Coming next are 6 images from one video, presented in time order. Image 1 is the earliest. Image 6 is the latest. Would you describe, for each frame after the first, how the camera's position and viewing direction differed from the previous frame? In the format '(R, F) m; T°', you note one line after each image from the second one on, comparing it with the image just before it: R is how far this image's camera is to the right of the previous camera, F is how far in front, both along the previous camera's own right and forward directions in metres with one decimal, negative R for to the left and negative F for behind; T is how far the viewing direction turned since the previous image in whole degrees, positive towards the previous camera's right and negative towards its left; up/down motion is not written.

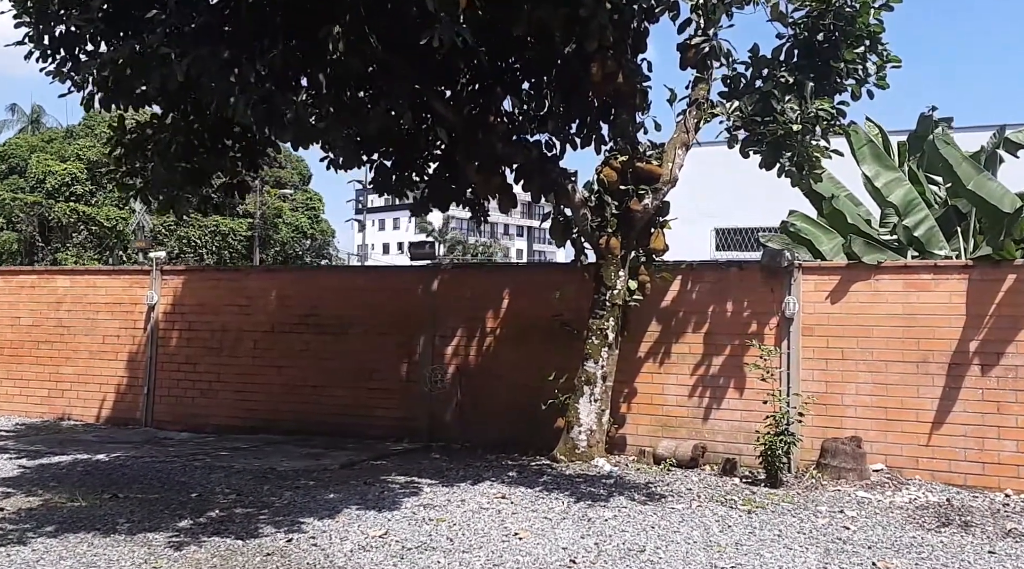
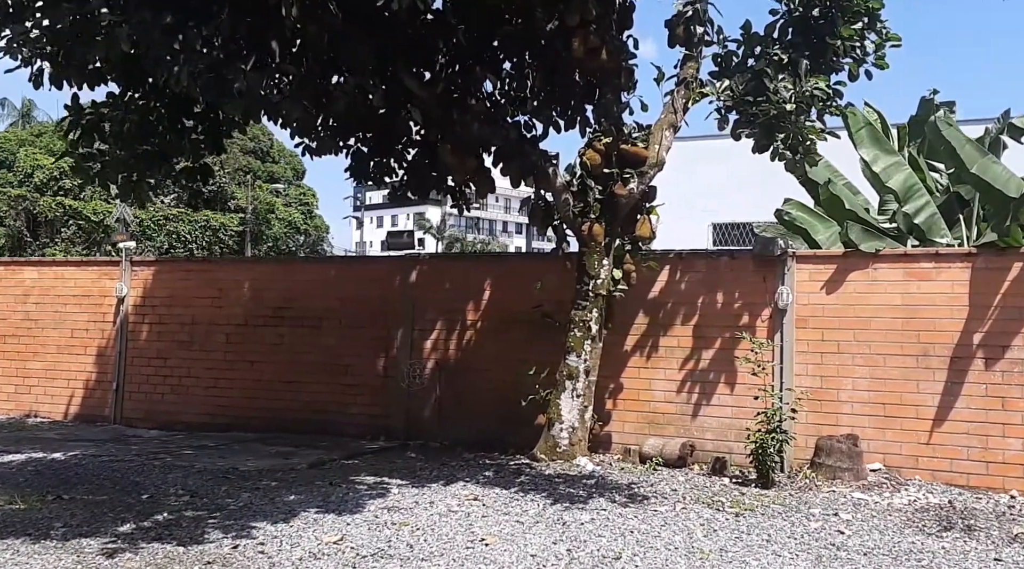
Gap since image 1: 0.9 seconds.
(+0.2, +0.4) m; 0°
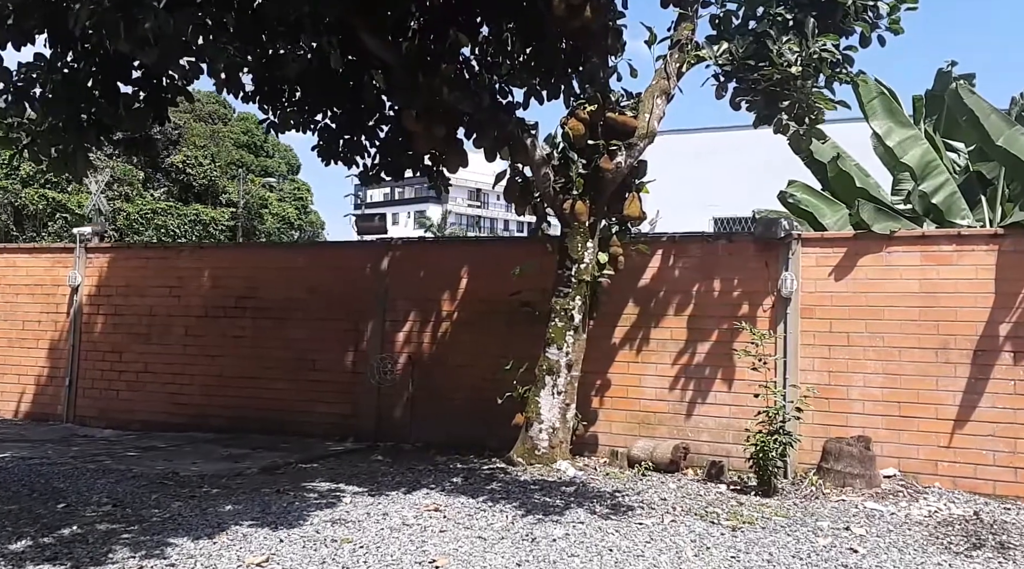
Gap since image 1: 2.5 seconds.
(+0.2, +0.8) m; 0°
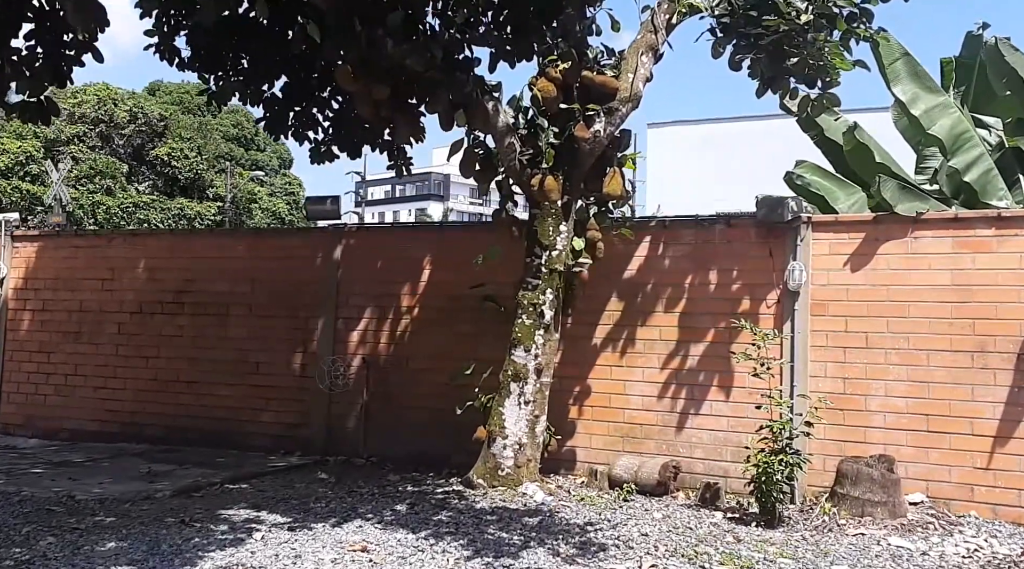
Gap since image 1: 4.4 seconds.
(+0.3, +1.1) m; 0°
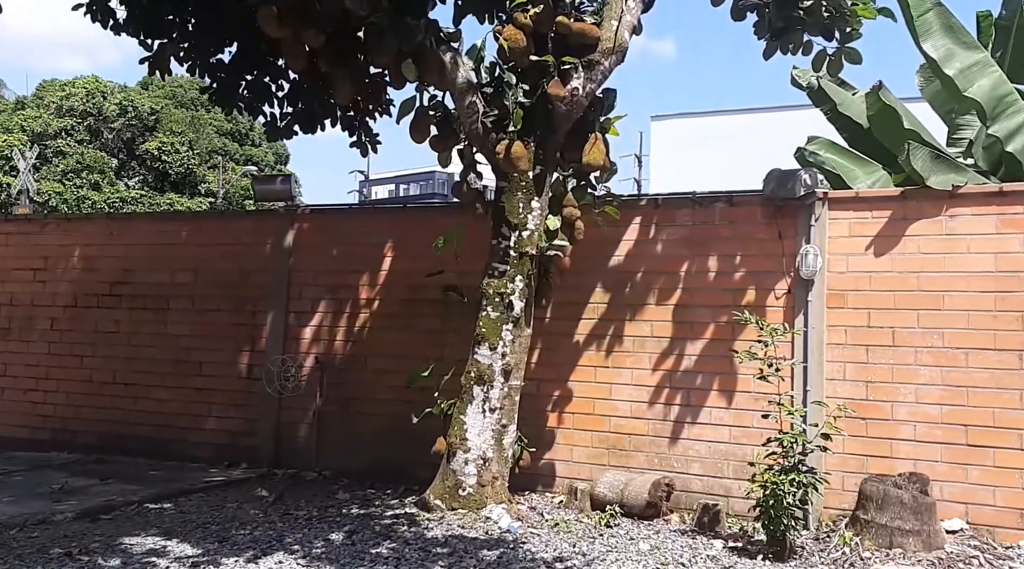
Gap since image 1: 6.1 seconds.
(+0.2, +0.9) m; 0°
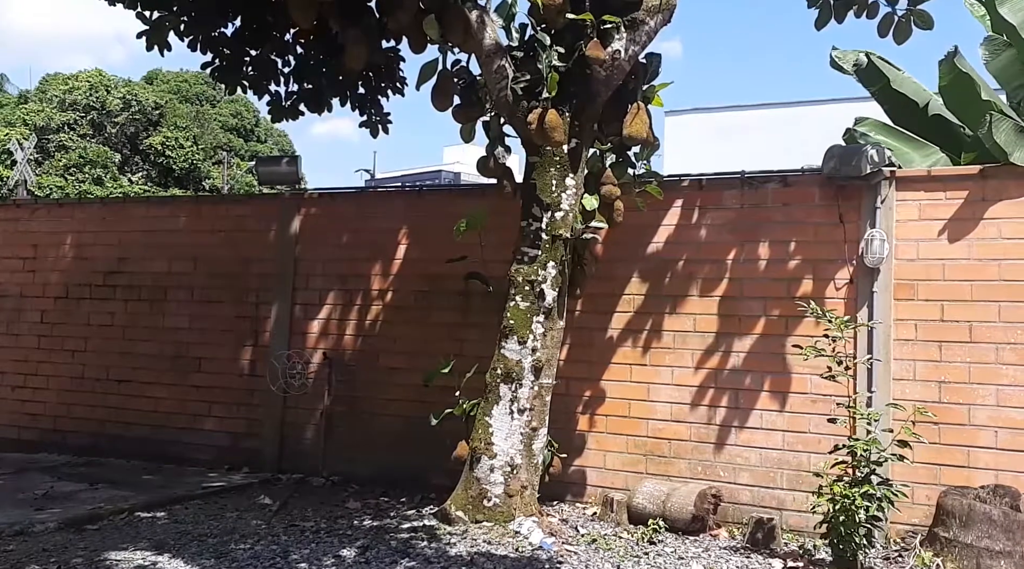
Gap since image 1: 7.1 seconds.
(-0.1, +0.5) m; 0°
